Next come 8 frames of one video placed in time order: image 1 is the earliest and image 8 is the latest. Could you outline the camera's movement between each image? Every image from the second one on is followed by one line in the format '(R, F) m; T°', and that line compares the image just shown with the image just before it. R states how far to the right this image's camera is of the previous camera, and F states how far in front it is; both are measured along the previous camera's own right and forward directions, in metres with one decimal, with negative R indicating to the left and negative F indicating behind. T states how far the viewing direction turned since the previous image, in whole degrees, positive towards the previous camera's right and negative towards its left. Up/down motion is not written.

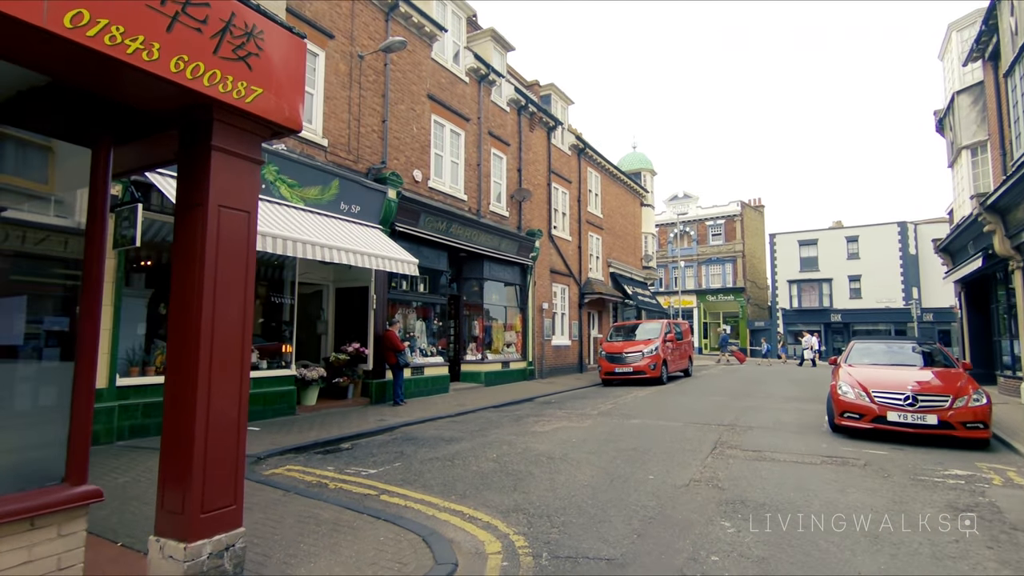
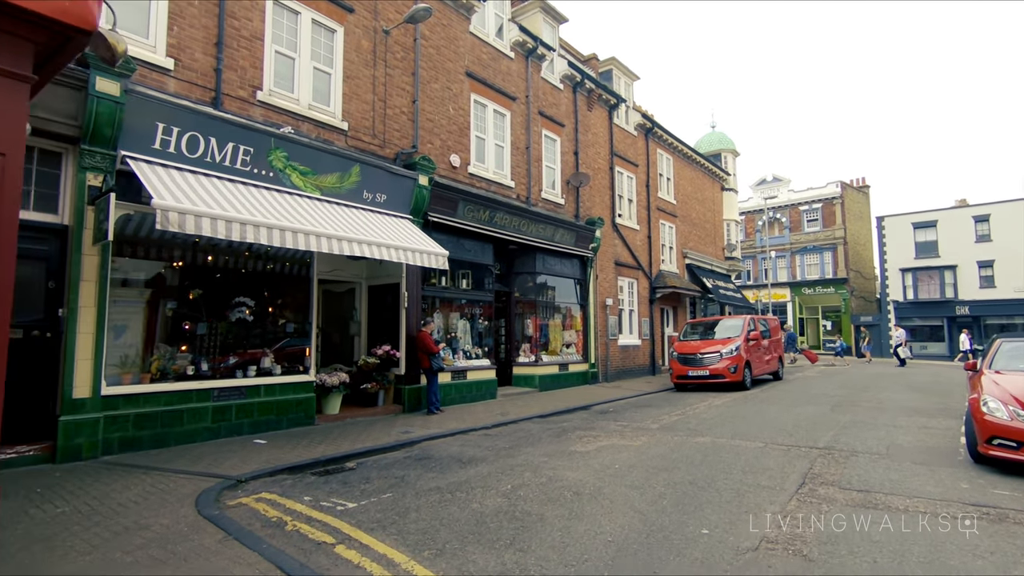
(+0.7, +1.5) m; -9°
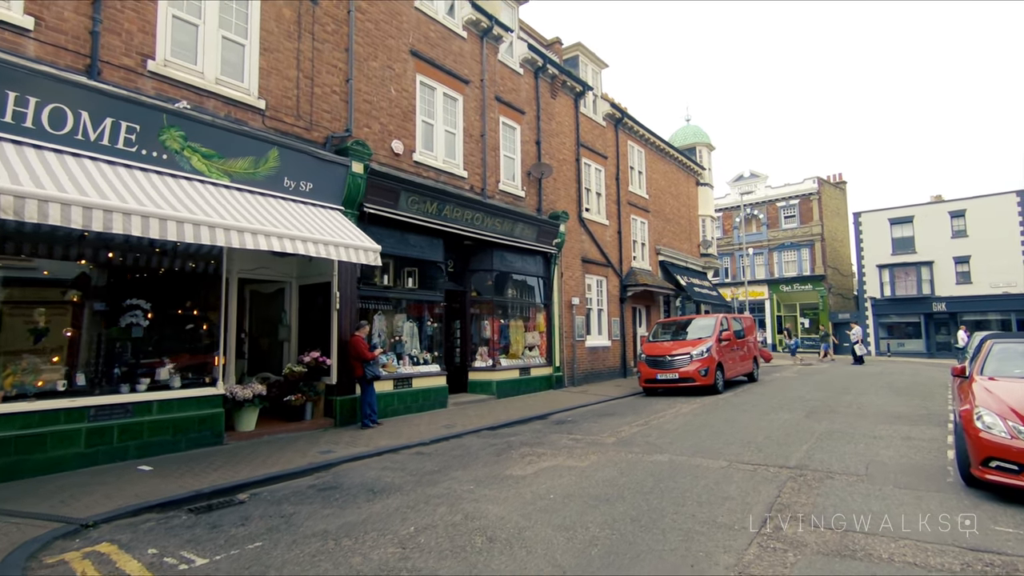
(+0.7, +1.0) m; +2°
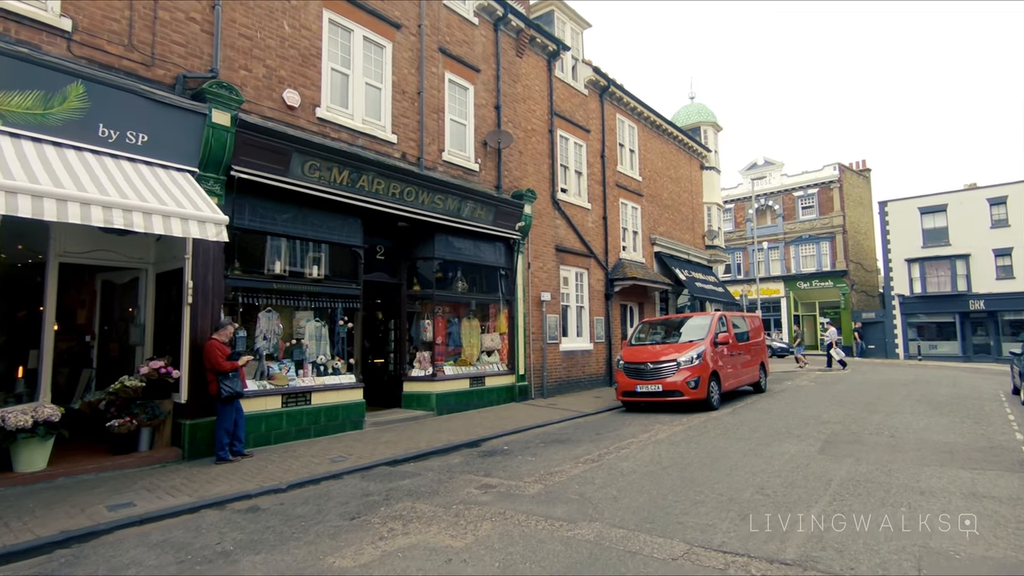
(+1.4, +2.4) m; -2°
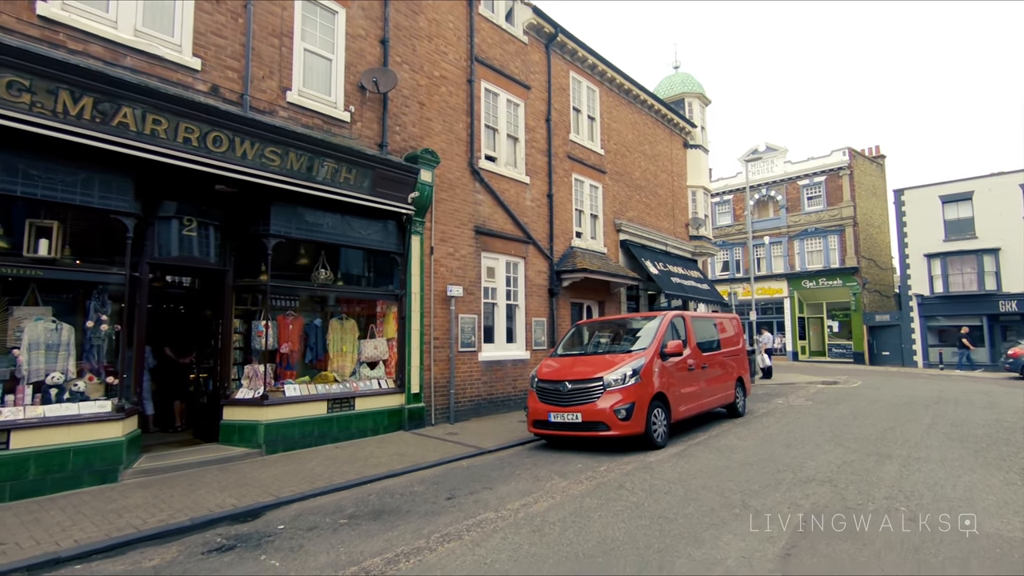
(+2.1, +3.1) m; -1°
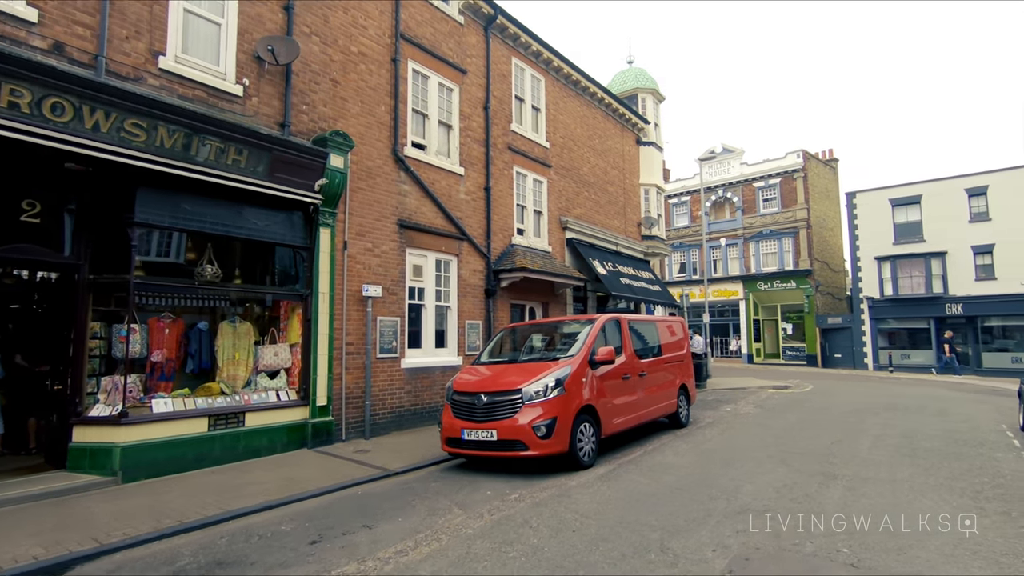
(+0.7, +0.9) m; +3°
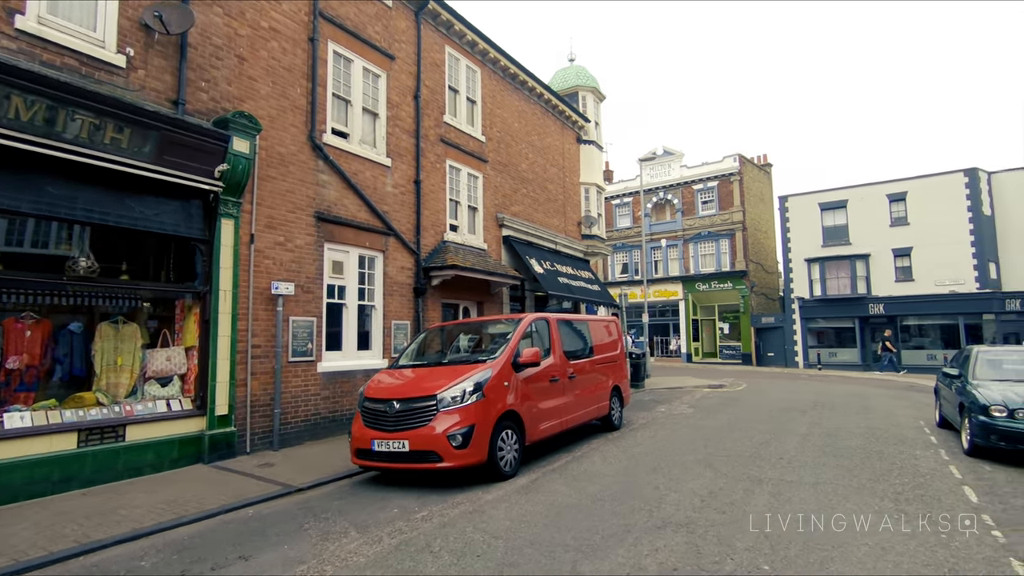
(+0.4, +0.5) m; +5°
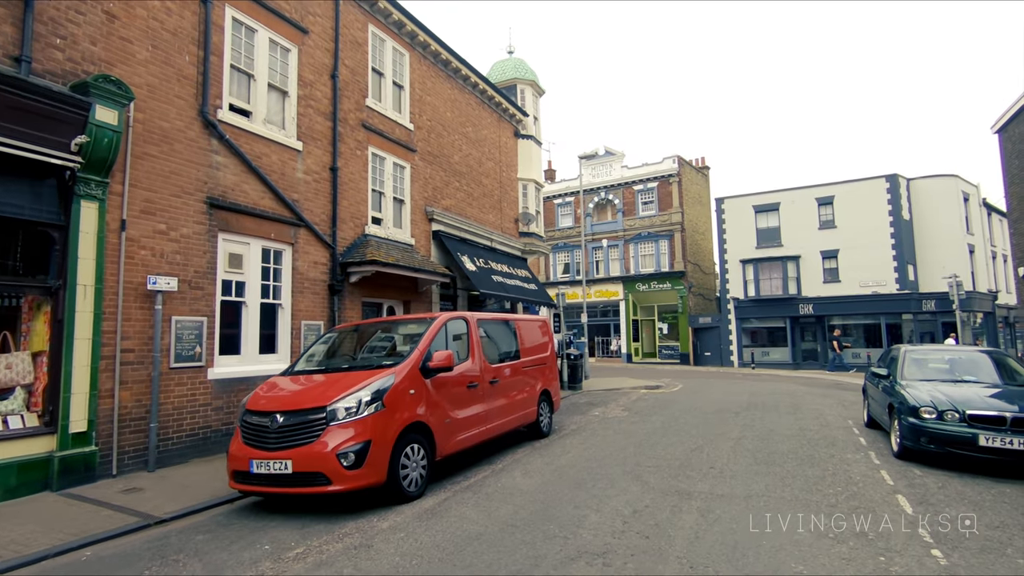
(+0.4, +0.7) m; +5°
